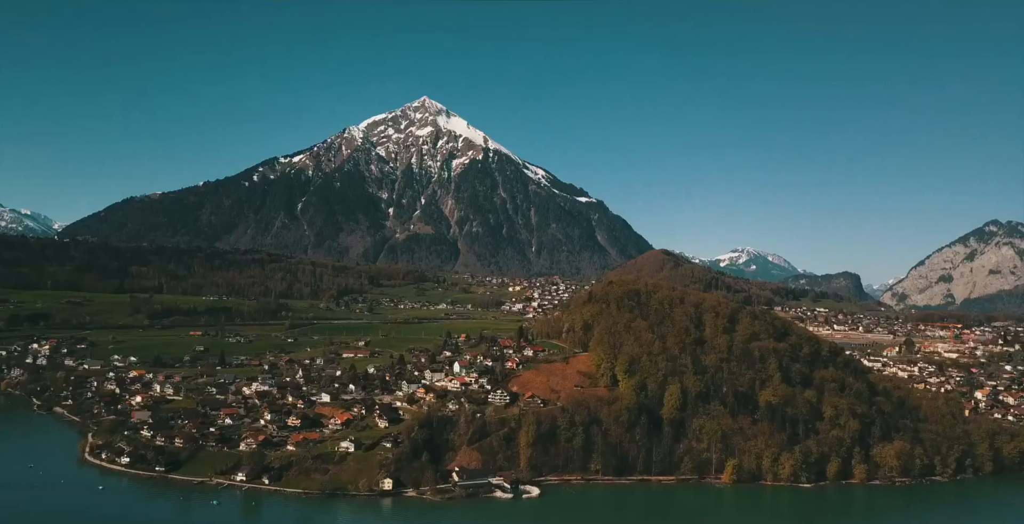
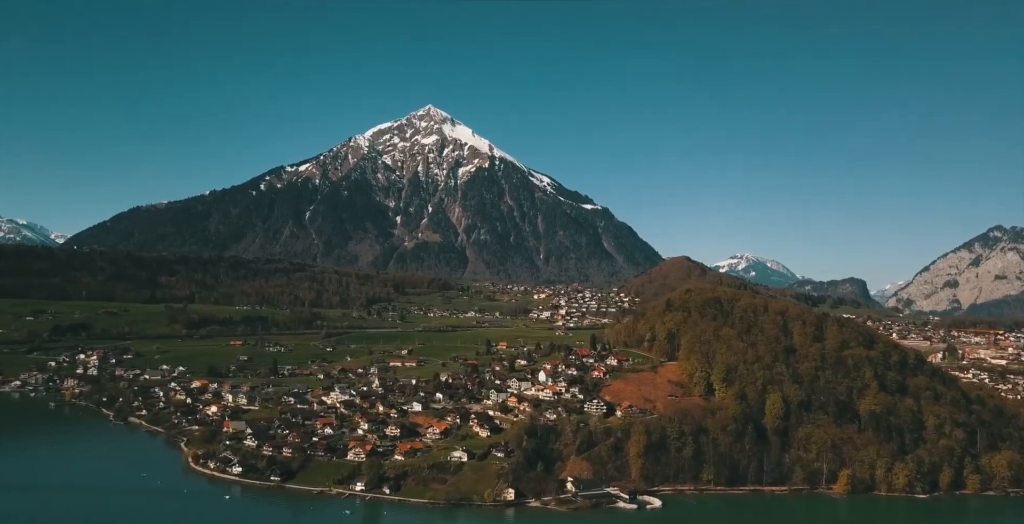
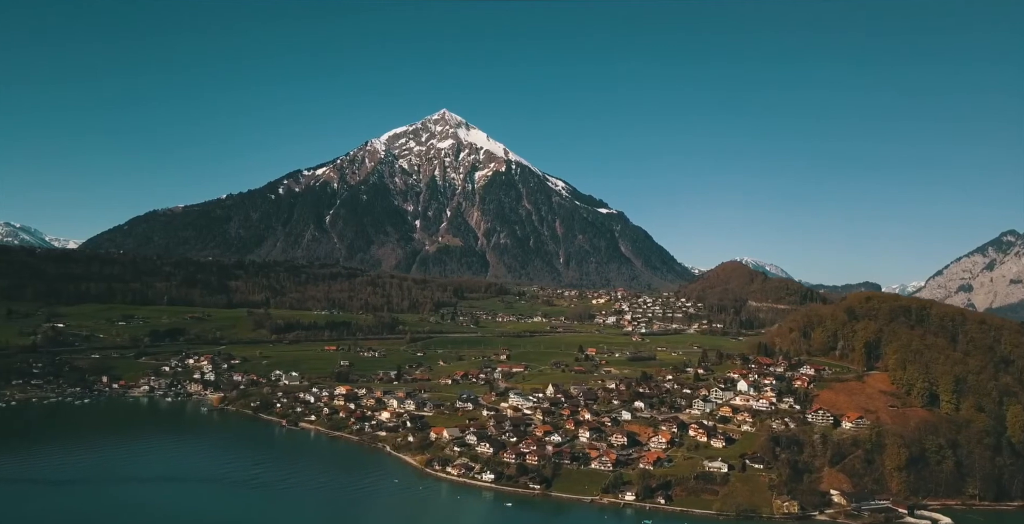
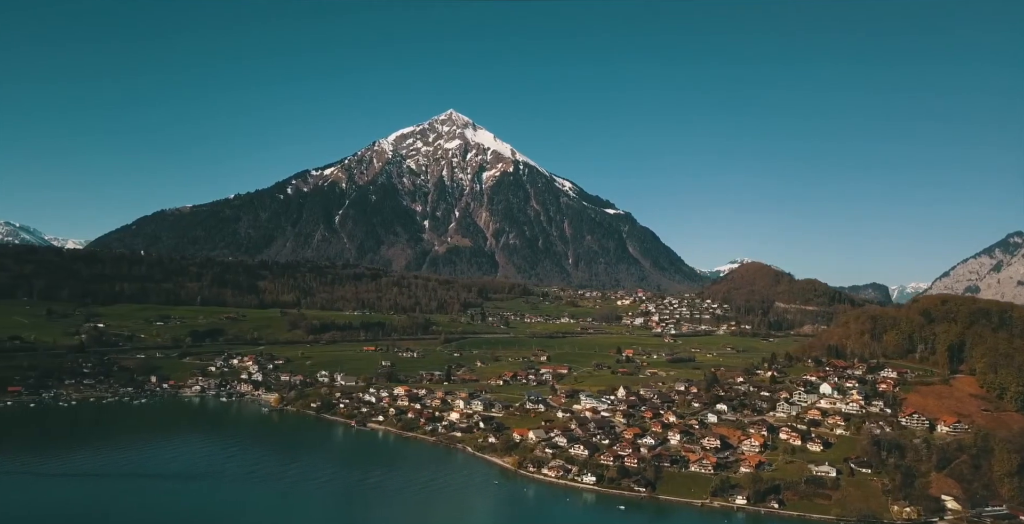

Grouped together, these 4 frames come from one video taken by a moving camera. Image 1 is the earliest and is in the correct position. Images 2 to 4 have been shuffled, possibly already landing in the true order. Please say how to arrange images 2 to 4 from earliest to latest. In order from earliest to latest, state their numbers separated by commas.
2, 3, 4
